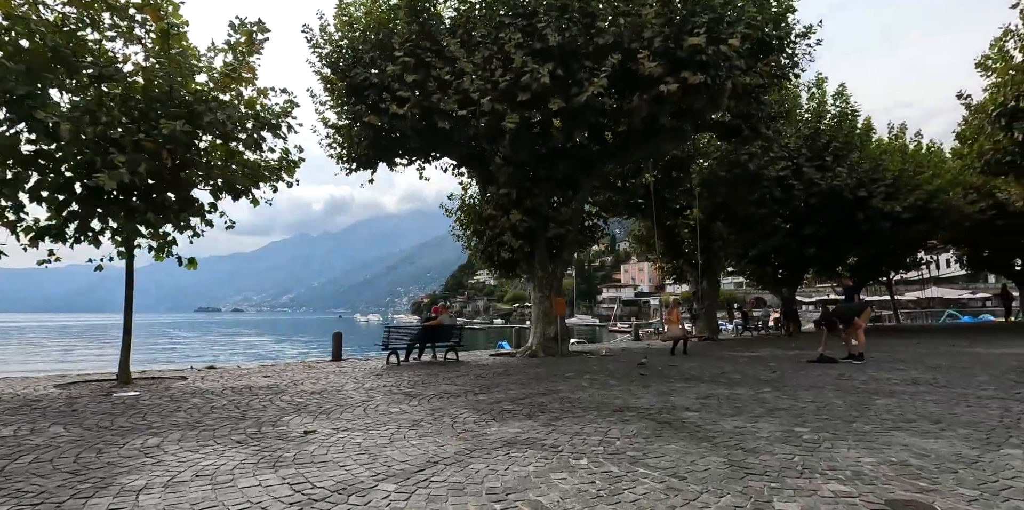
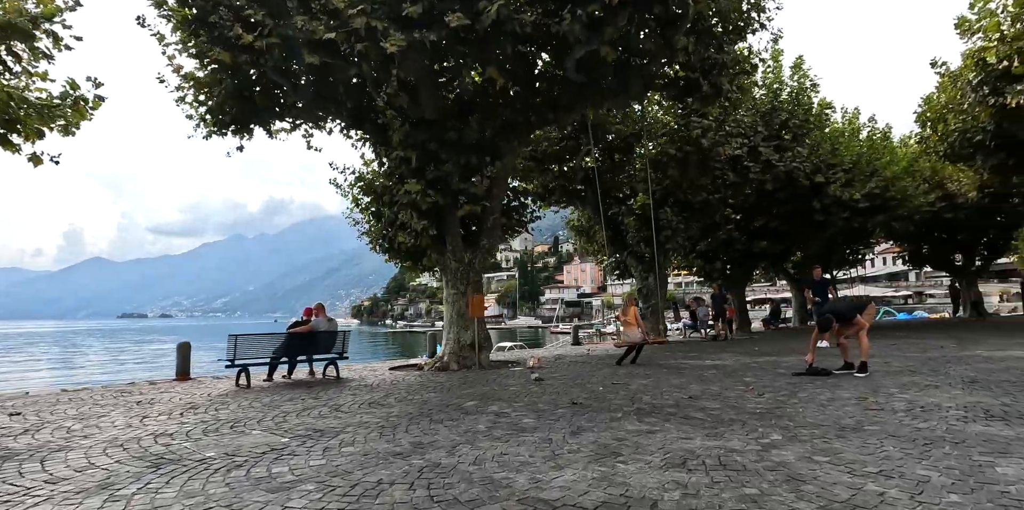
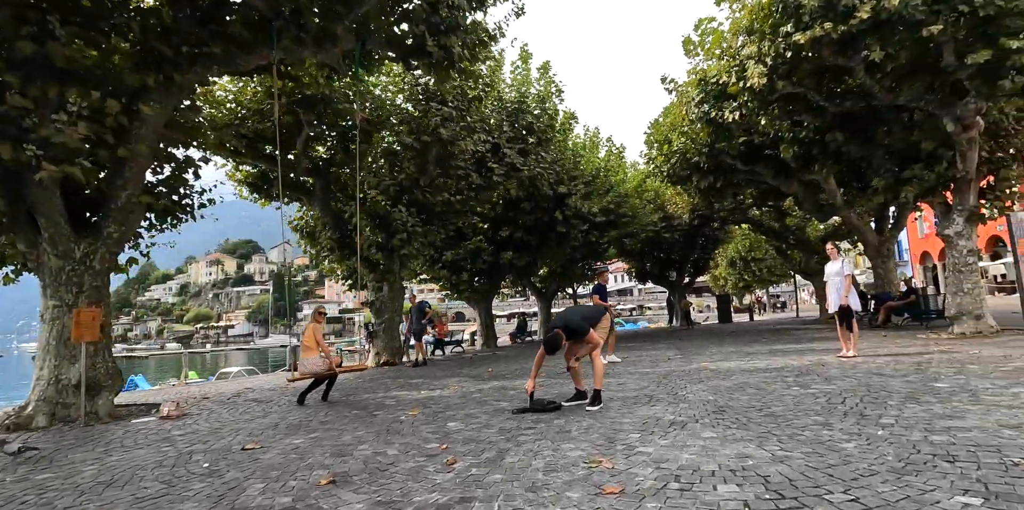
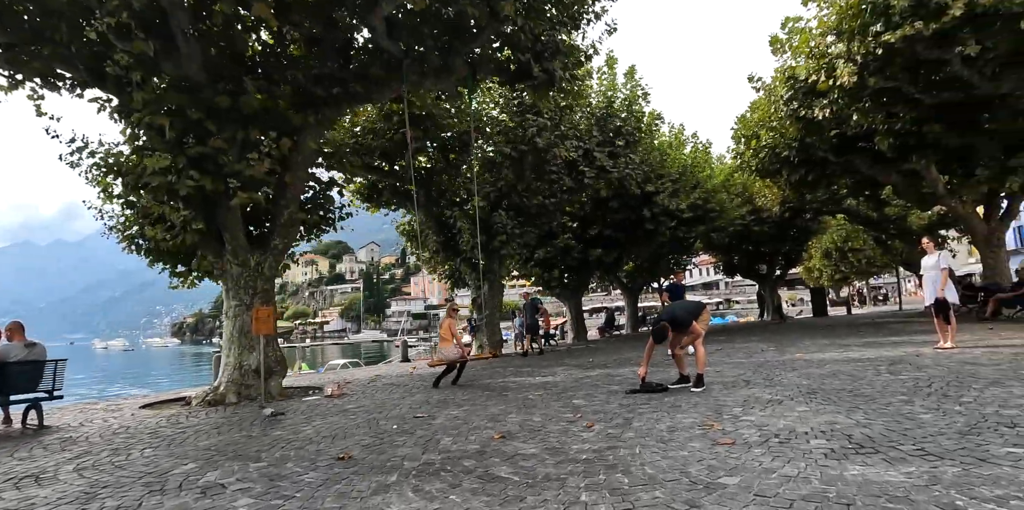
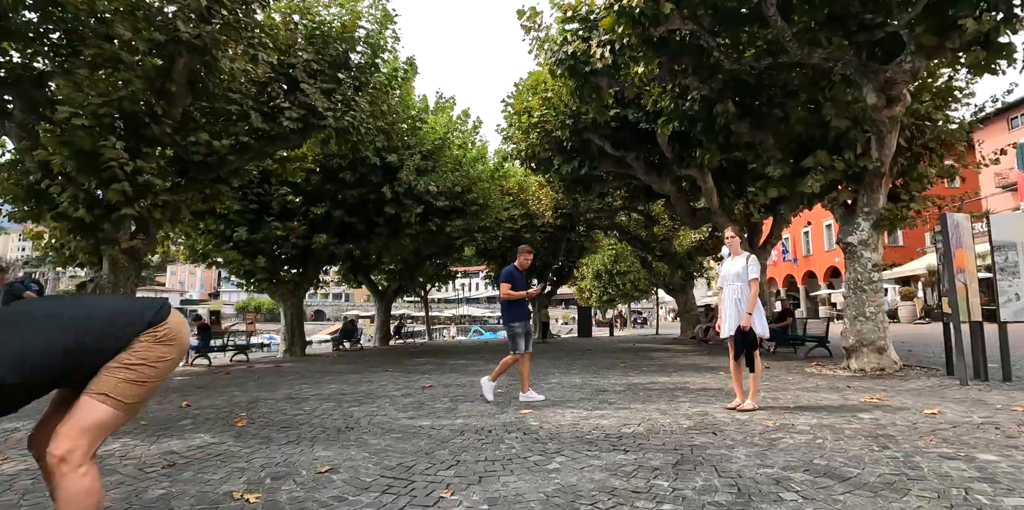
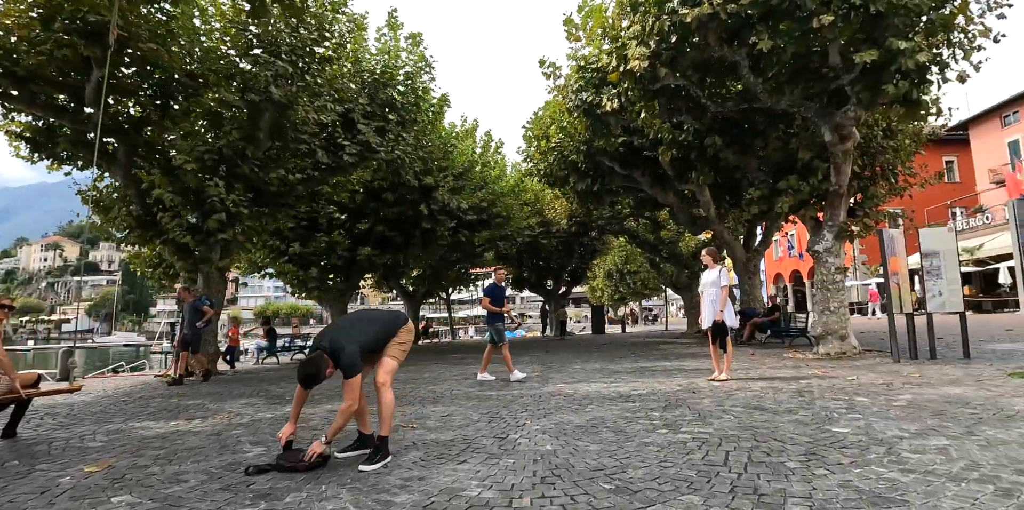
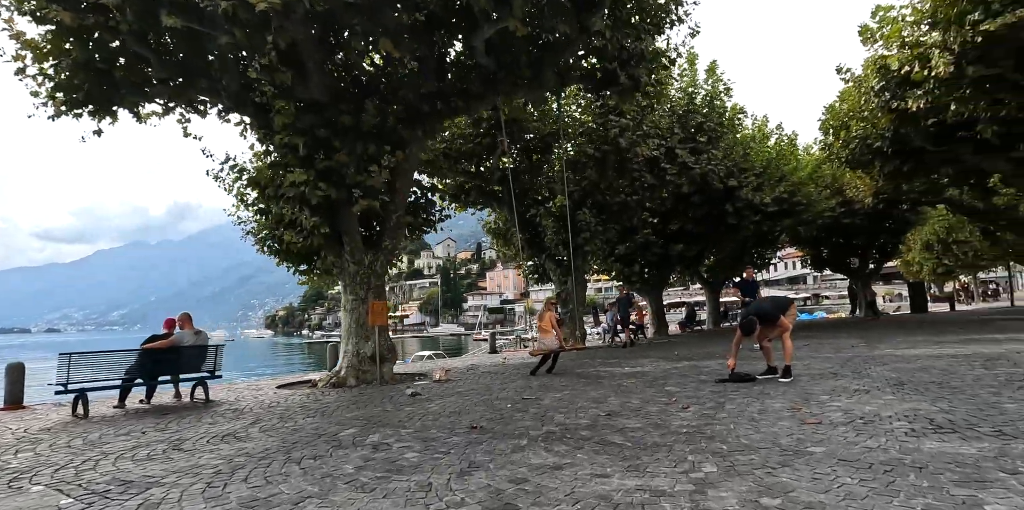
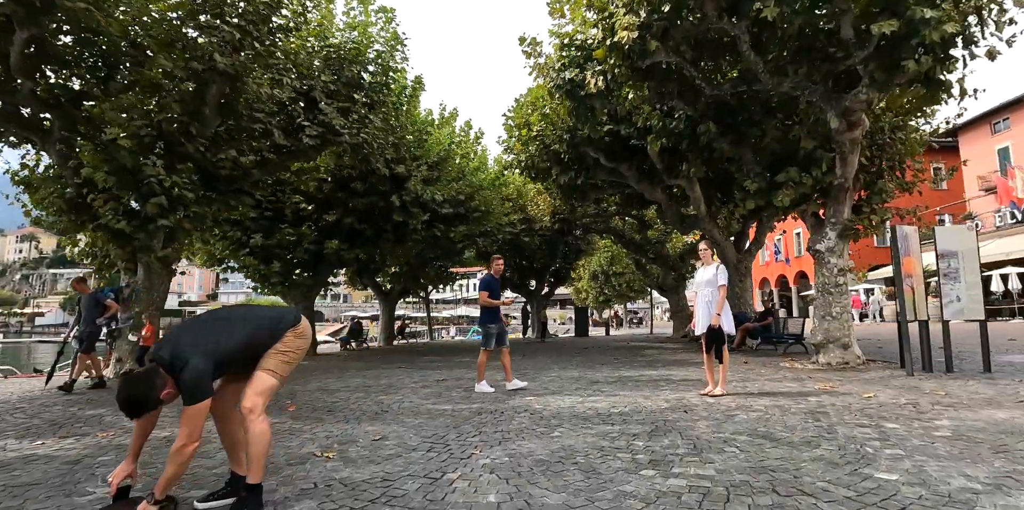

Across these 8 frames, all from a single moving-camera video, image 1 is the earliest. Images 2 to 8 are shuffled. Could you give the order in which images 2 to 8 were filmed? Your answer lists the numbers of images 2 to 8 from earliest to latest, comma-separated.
2, 7, 4, 3, 6, 8, 5
